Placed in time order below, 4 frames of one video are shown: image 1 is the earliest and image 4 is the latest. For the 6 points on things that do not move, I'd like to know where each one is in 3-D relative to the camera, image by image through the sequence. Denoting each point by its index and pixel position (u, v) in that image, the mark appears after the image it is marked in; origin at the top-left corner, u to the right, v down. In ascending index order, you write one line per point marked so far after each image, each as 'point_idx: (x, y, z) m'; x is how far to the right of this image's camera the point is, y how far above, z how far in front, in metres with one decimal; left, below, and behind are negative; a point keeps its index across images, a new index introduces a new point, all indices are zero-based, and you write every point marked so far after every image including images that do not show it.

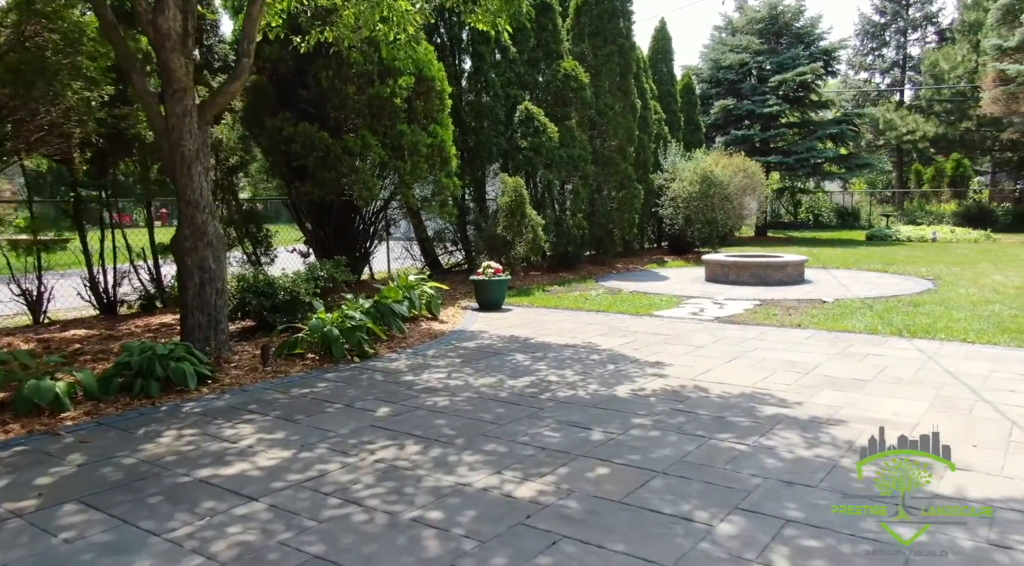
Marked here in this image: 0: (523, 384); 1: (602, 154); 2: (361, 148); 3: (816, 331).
0: (+0.1, -0.7, +5.1) m
1: (+1.7, +2.5, +14.1) m
2: (-1.8, +1.6, +8.9) m
3: (+3.0, -0.5, +7.2) m
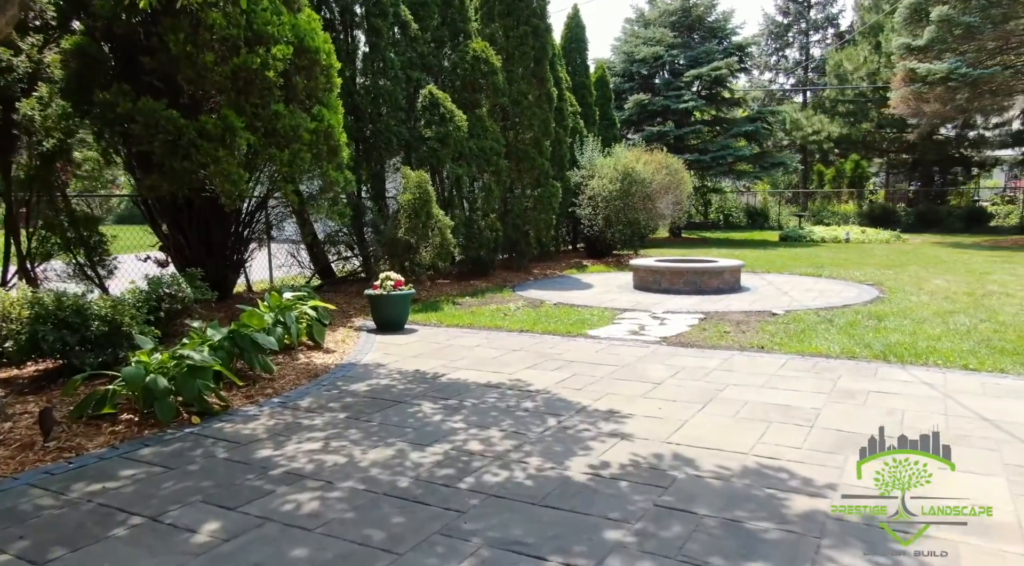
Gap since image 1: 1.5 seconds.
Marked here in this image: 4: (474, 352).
0: (-0.4, -0.8, +3.5) m
1: (+0.1, +2.3, +12.7) m
2: (-2.8, +1.5, +7.1) m
3: (+2.2, -0.6, +6.0) m
4: (-0.3, -0.6, +6.3) m
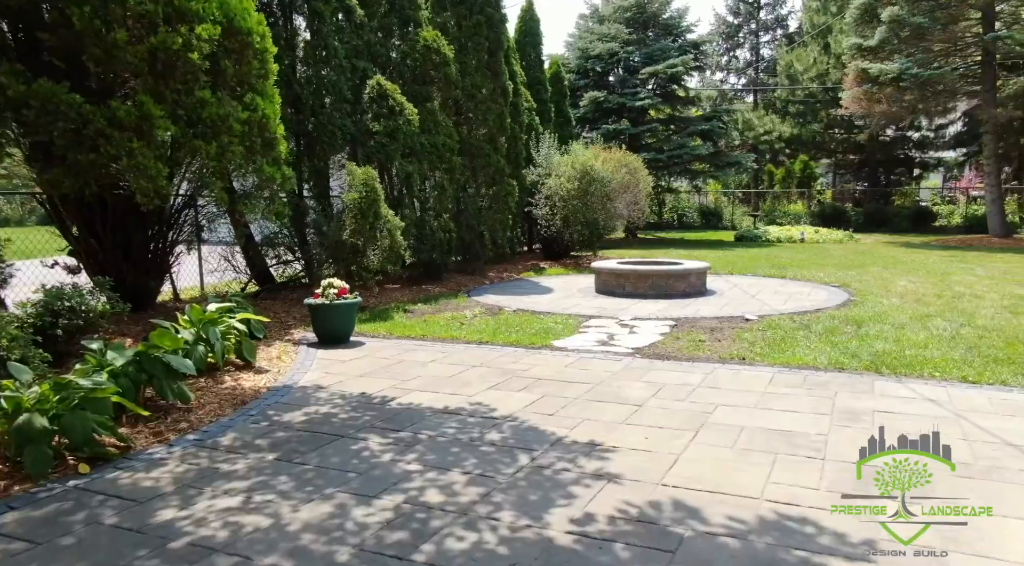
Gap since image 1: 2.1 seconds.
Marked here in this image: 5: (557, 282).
0: (-0.5, -0.9, +2.8) m
1: (-0.7, +2.3, +12.0) m
2: (-3.2, +1.4, +6.2) m
3: (+1.9, -0.6, +5.5) m
4: (-0.6, -0.7, +5.6) m
5: (+0.7, 0.0, +11.2) m
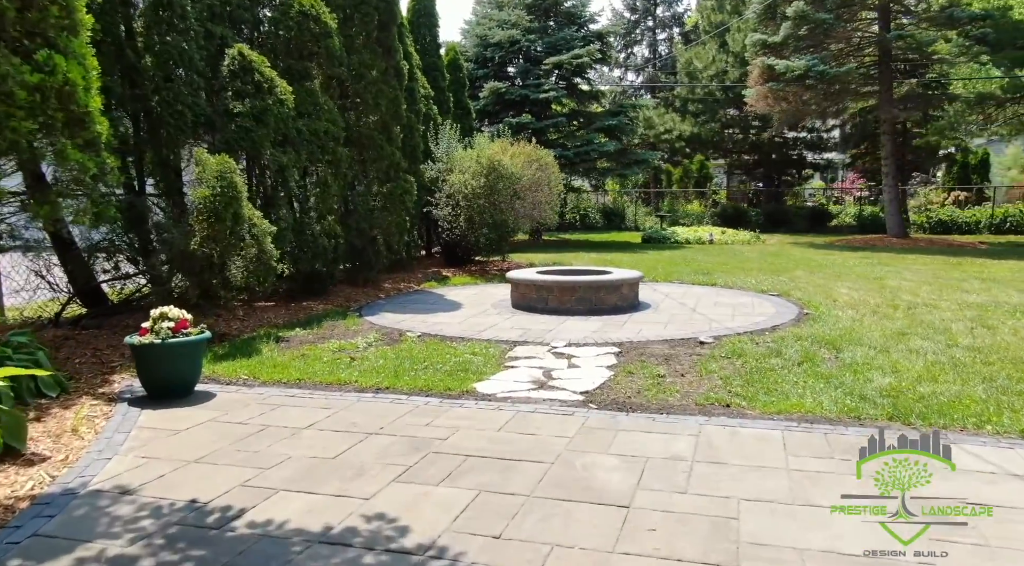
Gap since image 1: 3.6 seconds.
0: (-0.6, -1.1, +1.1) m
1: (-2.1, +2.1, +10.2) m
2: (-3.7, +1.2, +4.1) m
3: (+1.5, -0.8, +4.1) m
4: (-1.1, -0.8, +3.9) m
5: (-0.6, -0.2, +9.6) m
